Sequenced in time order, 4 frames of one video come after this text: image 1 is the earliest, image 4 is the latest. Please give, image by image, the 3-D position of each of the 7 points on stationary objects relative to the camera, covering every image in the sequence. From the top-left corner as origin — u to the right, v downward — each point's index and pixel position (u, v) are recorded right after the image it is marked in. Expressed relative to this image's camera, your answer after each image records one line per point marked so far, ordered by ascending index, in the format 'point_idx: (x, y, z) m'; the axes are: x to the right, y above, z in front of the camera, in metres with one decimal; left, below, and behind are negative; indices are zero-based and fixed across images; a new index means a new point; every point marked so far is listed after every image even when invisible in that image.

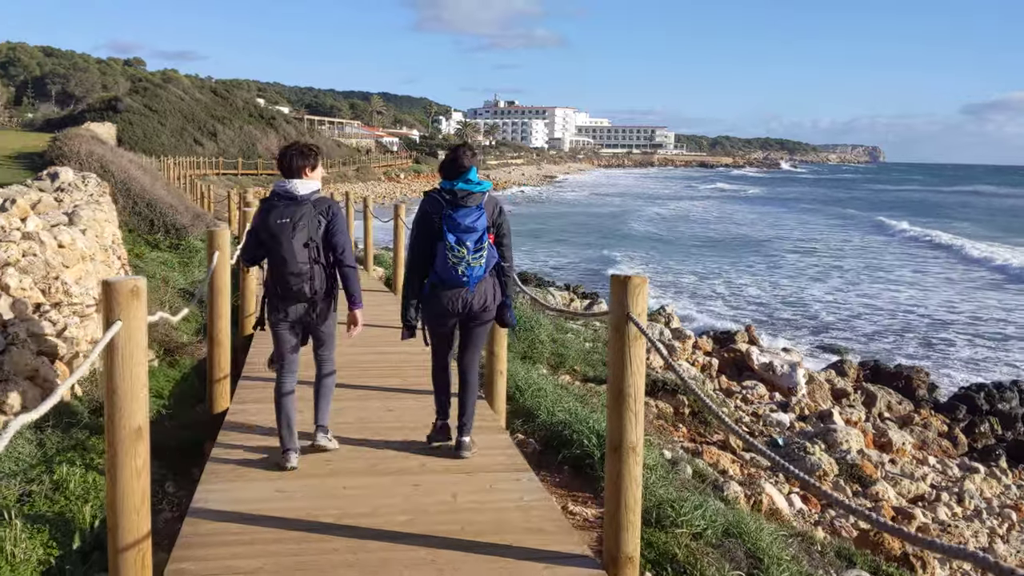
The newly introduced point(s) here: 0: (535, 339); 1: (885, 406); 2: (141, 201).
0: (+0.3, -0.7, +10.3) m
1: (+6.8, -2.1, +14.1) m
2: (-6.9, +1.6, +14.3) m
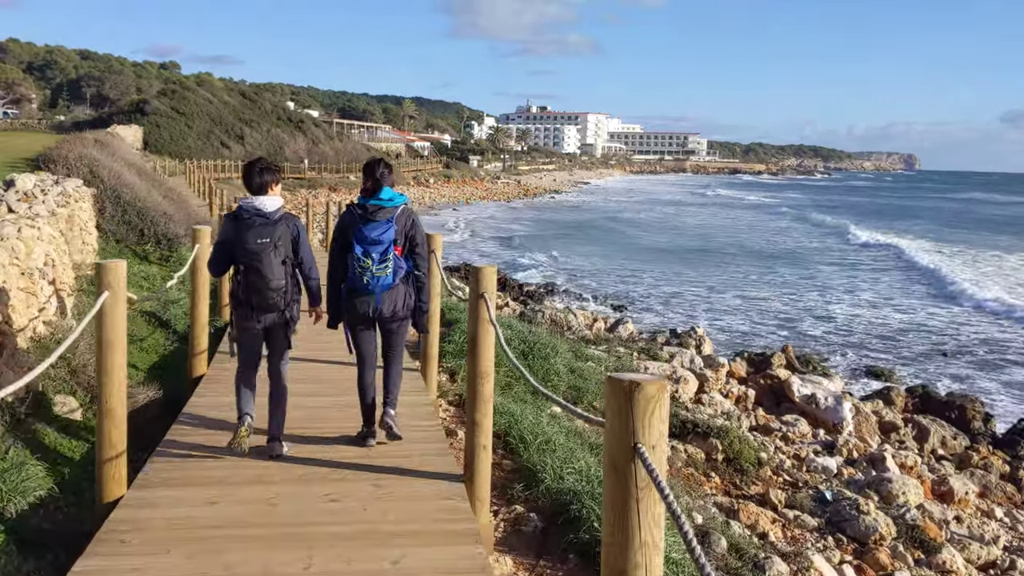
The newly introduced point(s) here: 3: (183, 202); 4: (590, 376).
0: (+0.5, -1.0, +9.1) m
1: (+7.0, -2.5, +12.7) m
2: (-6.6, +1.4, +13.4) m
3: (-7.7, +2.0, +18.0) m
4: (+1.0, -1.1, +9.5) m
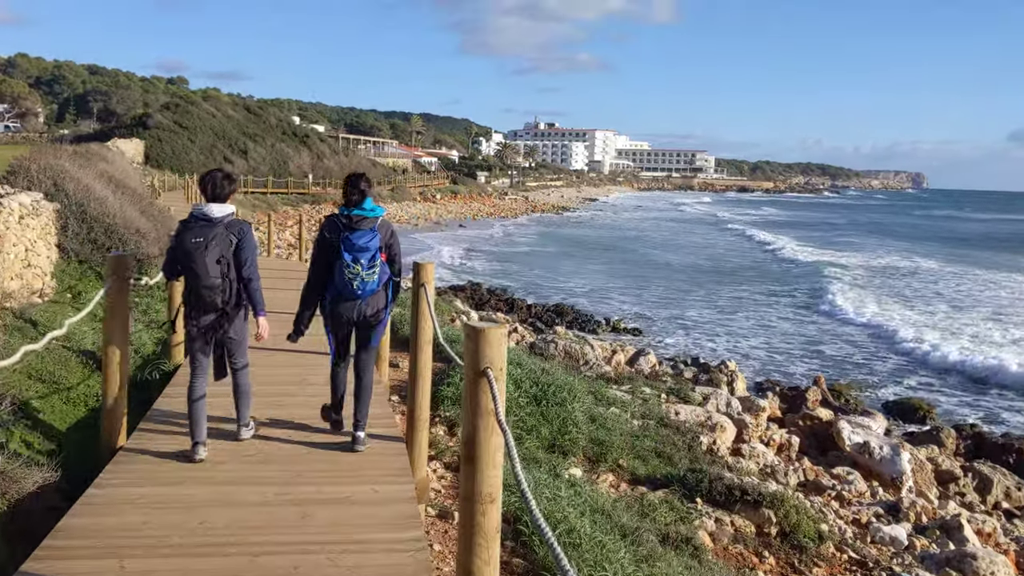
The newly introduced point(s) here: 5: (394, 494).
0: (+0.6, -1.3, +7.7) m
1: (+7.1, -3.0, +11.2) m
2: (-6.4, +1.0, +12.1) m
3: (-7.5, +1.5, +16.7) m
4: (+1.1, -1.4, +8.1) m
5: (-0.6, -1.1, +4.1) m
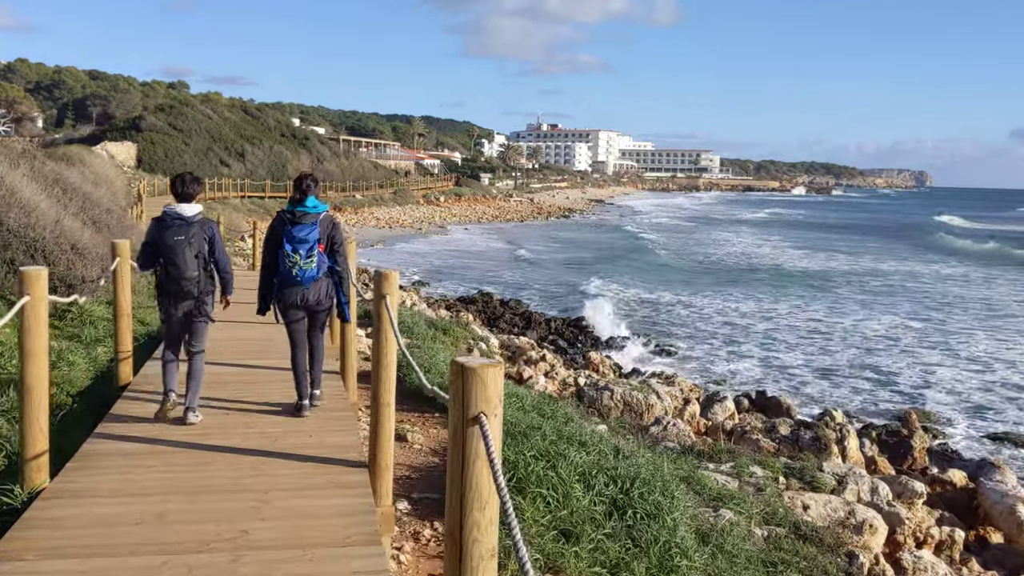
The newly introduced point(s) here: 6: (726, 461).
0: (+1.0, -1.7, +4.9) m
1: (+7.6, -3.3, +8.4) m
2: (-5.9, +0.5, +9.4) m
3: (-7.0, +1.1, +14.0) m
4: (+1.5, -1.8, +5.3) m
5: (-0.2, -1.5, +1.3) m
6: (+1.9, -1.6, +7.1) m
